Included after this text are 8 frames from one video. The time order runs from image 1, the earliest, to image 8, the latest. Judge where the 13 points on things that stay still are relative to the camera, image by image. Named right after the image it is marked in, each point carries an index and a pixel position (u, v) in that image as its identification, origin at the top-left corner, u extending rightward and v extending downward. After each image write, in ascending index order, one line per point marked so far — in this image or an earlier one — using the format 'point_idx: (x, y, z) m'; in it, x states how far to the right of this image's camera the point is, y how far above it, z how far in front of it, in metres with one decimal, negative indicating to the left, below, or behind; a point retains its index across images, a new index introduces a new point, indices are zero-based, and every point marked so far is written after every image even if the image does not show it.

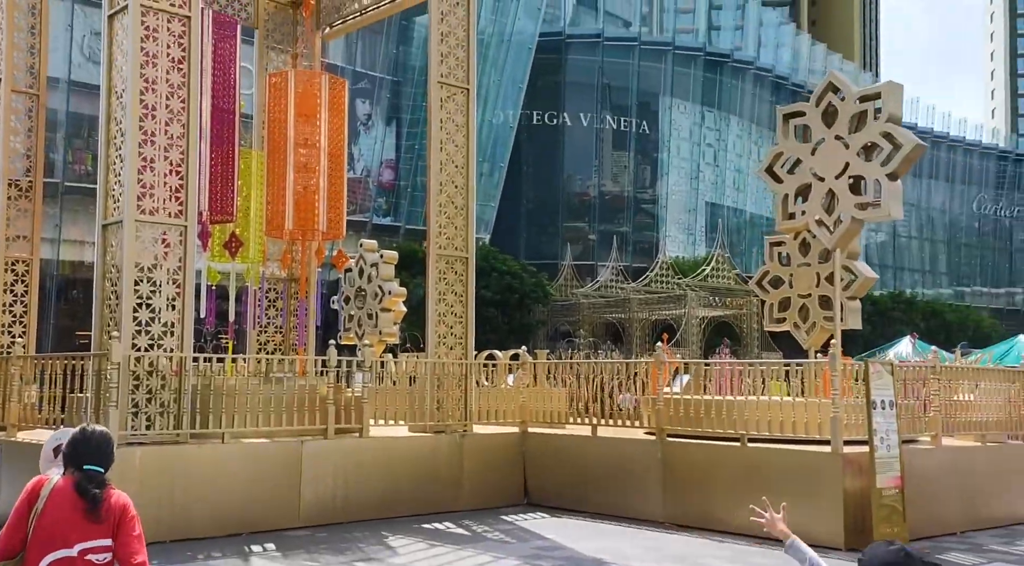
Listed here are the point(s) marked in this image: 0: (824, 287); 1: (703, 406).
0: (+3.5, 0.0, +11.8) m
1: (+2.0, -1.3, +11.1) m
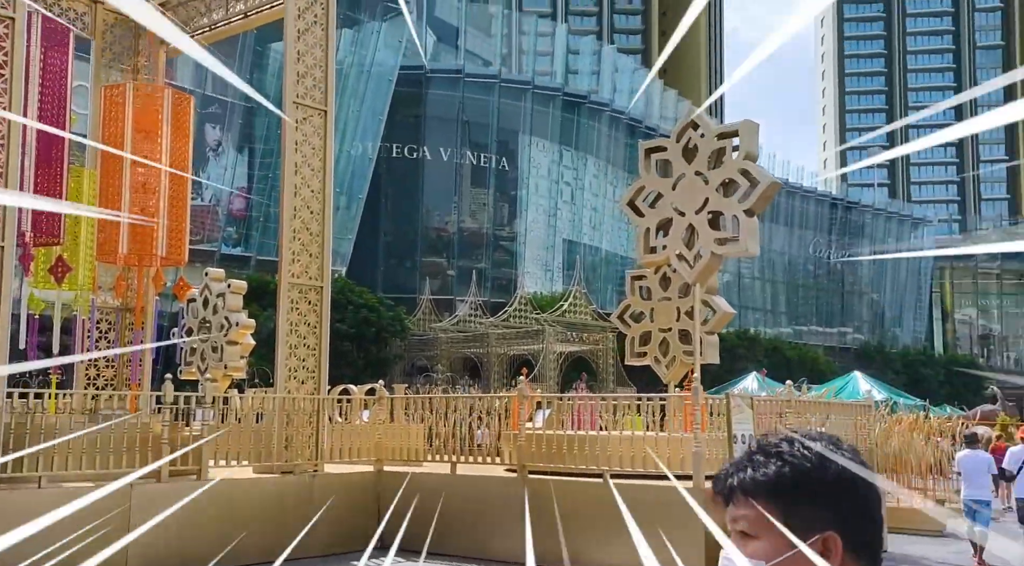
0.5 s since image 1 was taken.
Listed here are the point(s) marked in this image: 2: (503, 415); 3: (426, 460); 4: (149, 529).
0: (+1.9, -0.4, +11.8) m
1: (+0.5, -1.6, +10.9) m
2: (-0.1, -1.4, +11.3) m
3: (-1.0, -2.0, +11.8) m
4: (-3.2, -2.2, +9.2) m
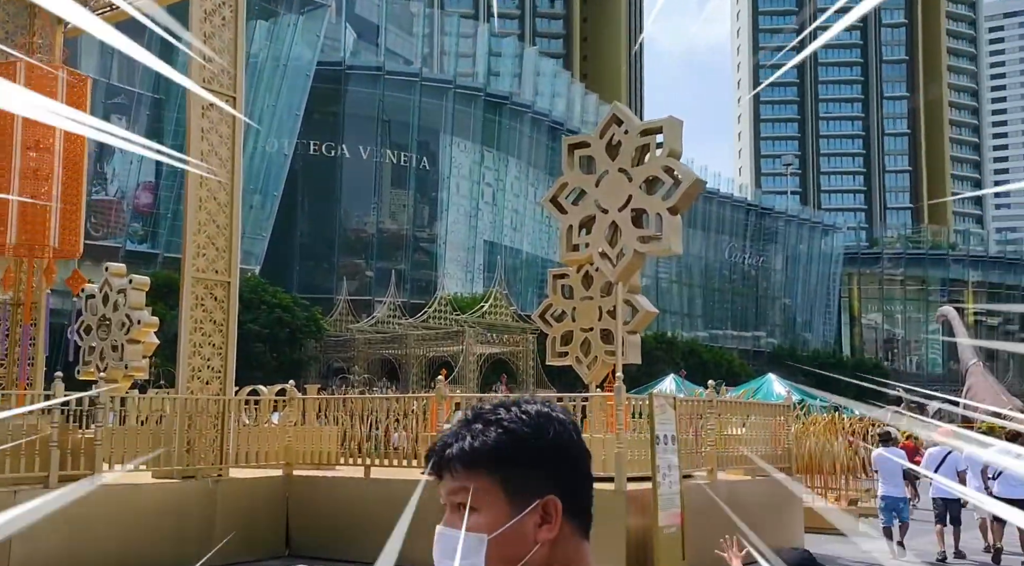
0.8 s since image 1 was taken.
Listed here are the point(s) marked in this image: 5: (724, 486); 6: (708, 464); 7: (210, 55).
0: (+1.0, -0.4, +11.6) m
1: (-0.3, -1.6, +10.6) m
2: (-1.0, -1.4, +11.0) m
3: (-1.9, -2.0, +11.3) m
4: (-3.9, -2.1, +8.6) m
5: (+2.3, -2.2, +11.2) m
6: (+2.1, -1.9, +11.2) m
7: (-3.2, +2.4, +11.2) m
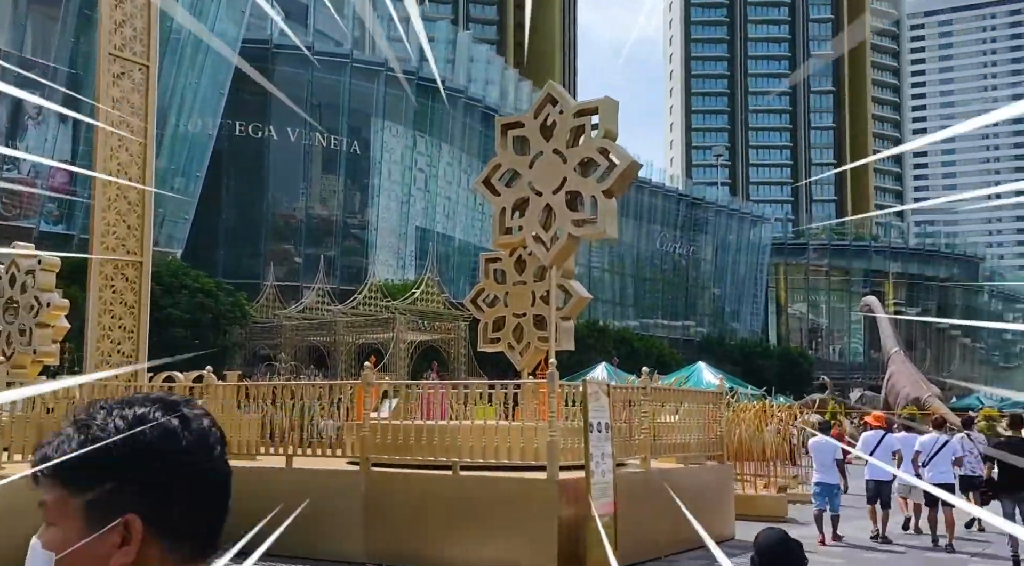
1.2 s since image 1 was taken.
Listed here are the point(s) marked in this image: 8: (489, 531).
0: (+0.3, -0.3, +11.4) m
1: (-1.0, -1.5, +10.3) m
2: (-1.7, -1.2, +10.6) m
3: (-2.6, -1.8, +10.9) m
4: (-4.4, -1.9, +8.0) m
5: (+1.5, -2.1, +11.1) m
6: (+1.4, -1.8, +11.1) m
7: (-3.9, +2.6, +10.7) m
8: (-0.2, -2.3, +9.6) m
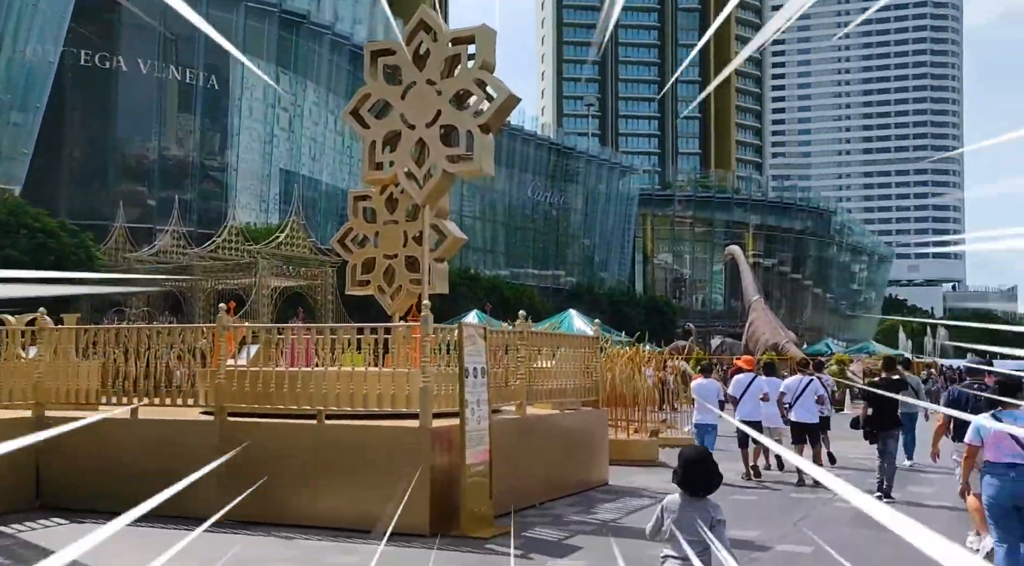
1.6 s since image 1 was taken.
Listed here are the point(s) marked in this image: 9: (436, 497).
0: (-1.1, +0.4, +10.8) m
1: (-2.2, -0.9, +9.6) m
2: (-2.9, -0.7, +9.8) m
3: (-3.9, -1.2, +10.1) m
4: (-5.3, -1.5, +7.0) m
5: (+0.2, -1.4, +10.7) m
6: (+0.1, -1.2, +10.7) m
7: (-5.1, +3.2, +9.4) m
8: (-1.4, -1.7, +9.1) m
9: (-0.7, -1.8, +8.9) m
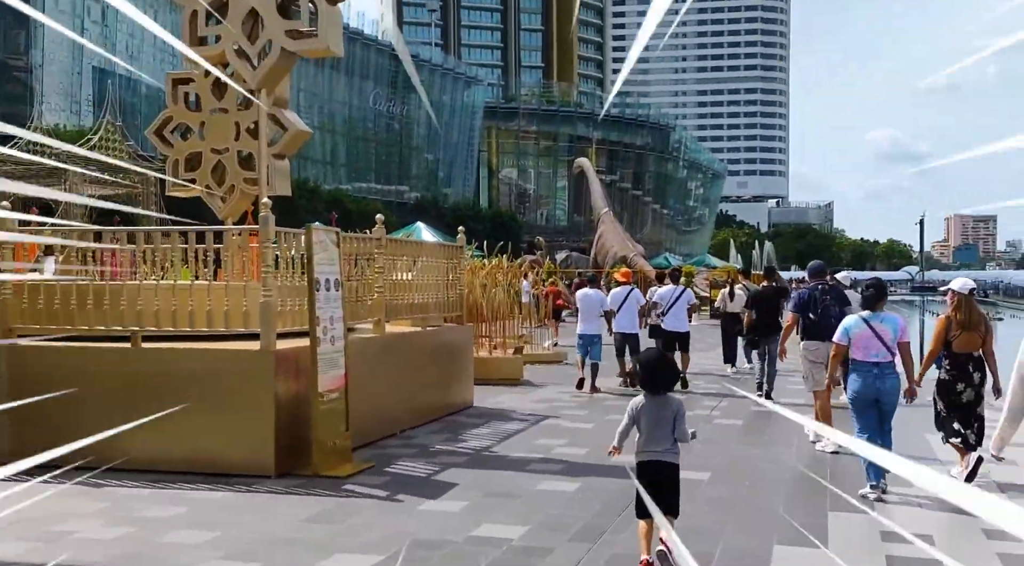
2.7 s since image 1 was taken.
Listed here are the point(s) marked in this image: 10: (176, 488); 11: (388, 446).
0: (-2.4, +1.3, +9.2) m
1: (-3.3, -0.1, +7.9) m
2: (-4.1, +0.1, +8.0) m
3: (-5.1, -0.4, +8.2) m
4: (-6.0, -0.9, +4.9) m
5: (-1.1, -0.5, +9.5) m
6: (-1.2, -0.3, +9.4) m
7: (-6.2, +3.9, +7.0) m
8: (-2.4, -1.0, +7.6) m
9: (-1.7, -1.1, +7.6) m
10: (-2.3, -1.4, +7.2) m
11: (-1.1, -1.4, +8.9) m
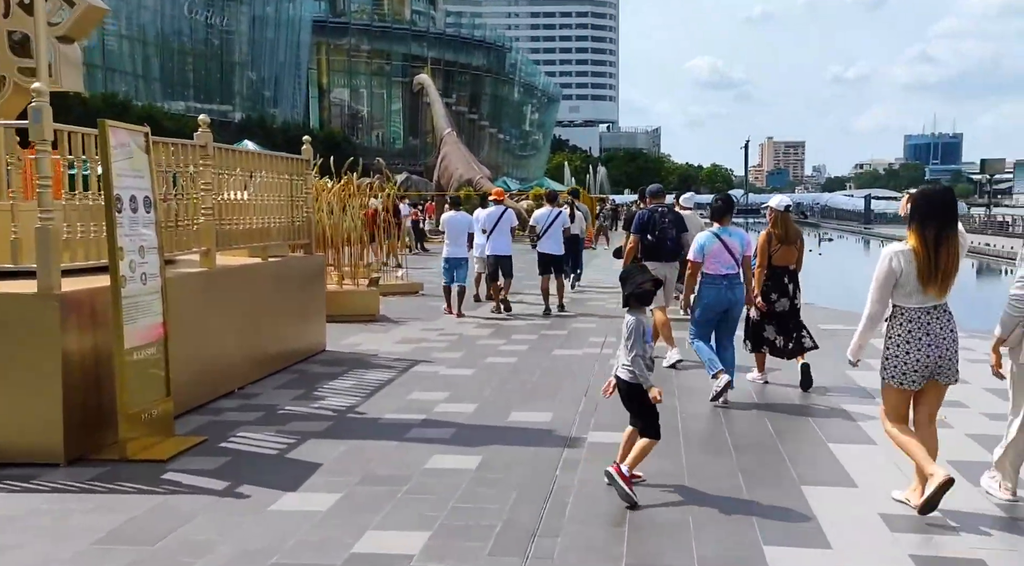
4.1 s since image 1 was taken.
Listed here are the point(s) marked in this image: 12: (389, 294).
0: (-3.3, +1.8, +6.9) m
1: (-4.0, +0.3, +5.6) m
2: (-4.8, +0.6, +5.6) m
3: (-5.8, 0.0, +5.6) m
4: (-6.2, -0.8, +2.3) m
5: (-2.1, 0.0, +7.5) m
6: (-2.2, +0.3, +7.4) m
7: (-6.7, +4.2, +3.9) m
8: (-3.1, -0.6, +5.5) m
9: (-2.3, -0.6, +5.6) m
10: (-2.9, -1.0, +5.1) m
11: (-2.0, -0.9, +7.0) m
12: (-1.8, -0.2, +15.0) m
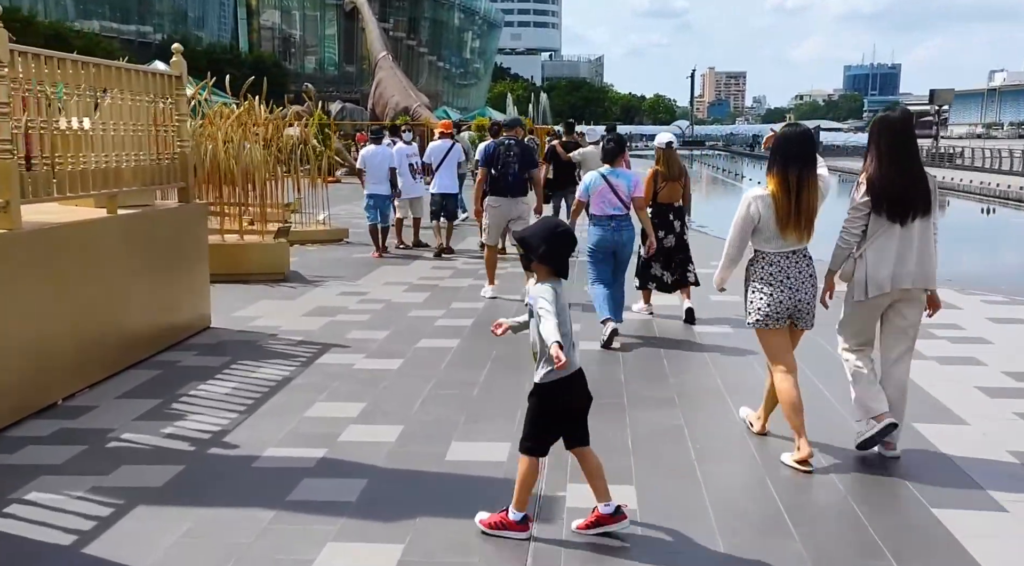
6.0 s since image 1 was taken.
0: (-3.6, +1.9, +4.4) m
1: (-4.2, +0.4, +3.2) m
2: (-5.0, +0.6, +3.1) m
3: (-6.0, 0.0, +3.1) m
4: (-6.2, -1.0, -0.2) m
5: (-2.4, +0.2, +5.2) m
6: (-2.5, +0.4, +5.0) m
7: (-6.8, +4.1, +1.1) m
8: (-3.3, -0.5, +3.2) m
9: (-2.5, -0.6, +3.3) m
10: (-3.1, -1.0, +2.8) m
11: (-2.2, -0.7, +4.8) m
12: (-2.5, +0.5, +12.6) m
